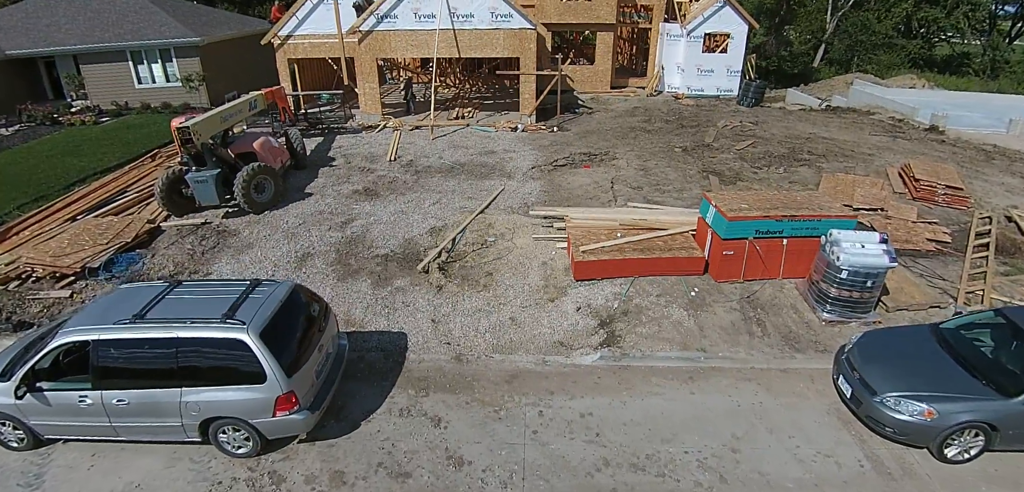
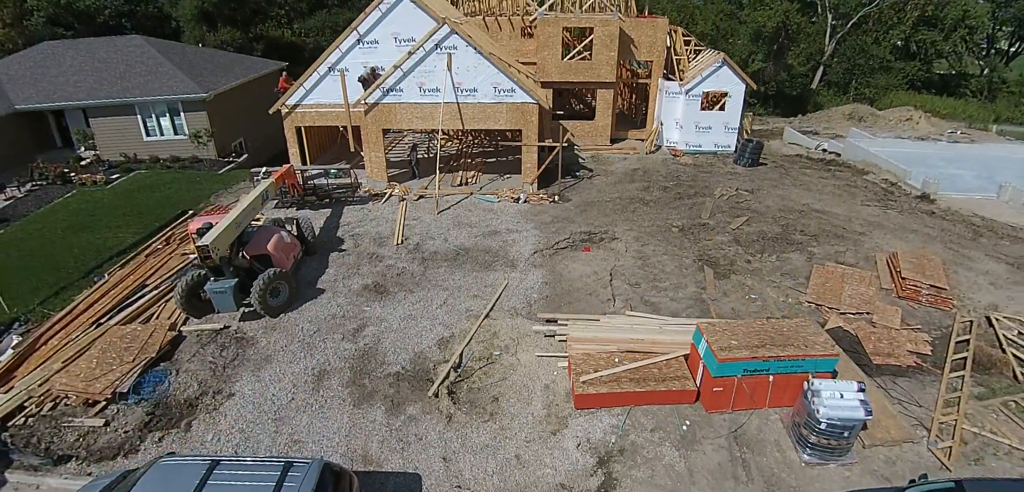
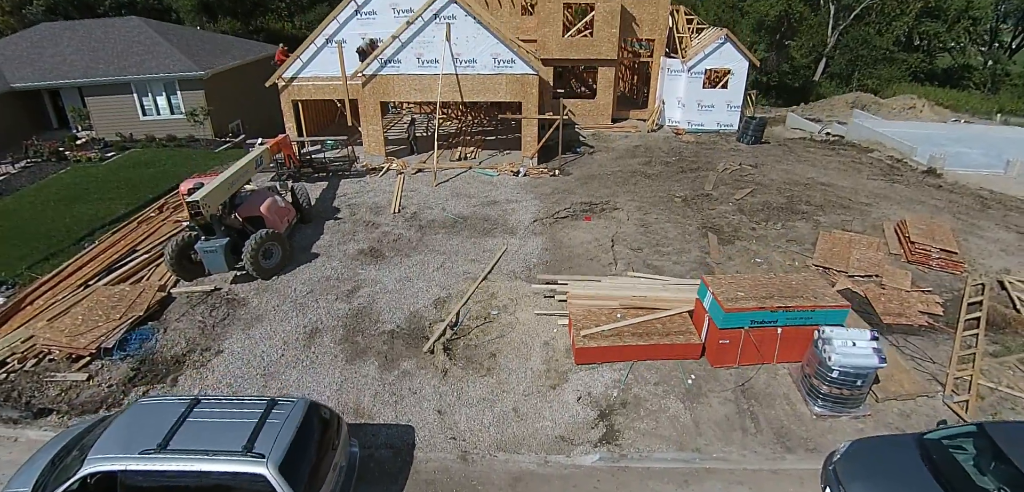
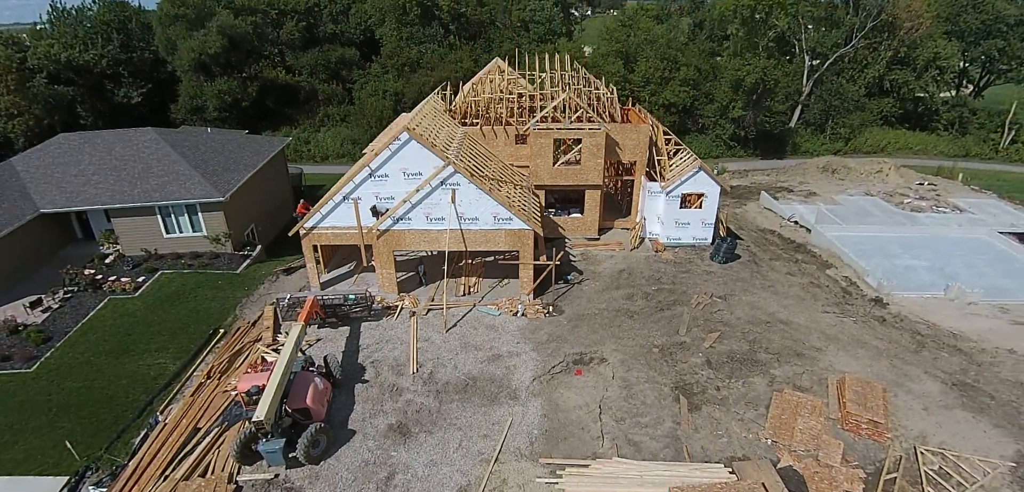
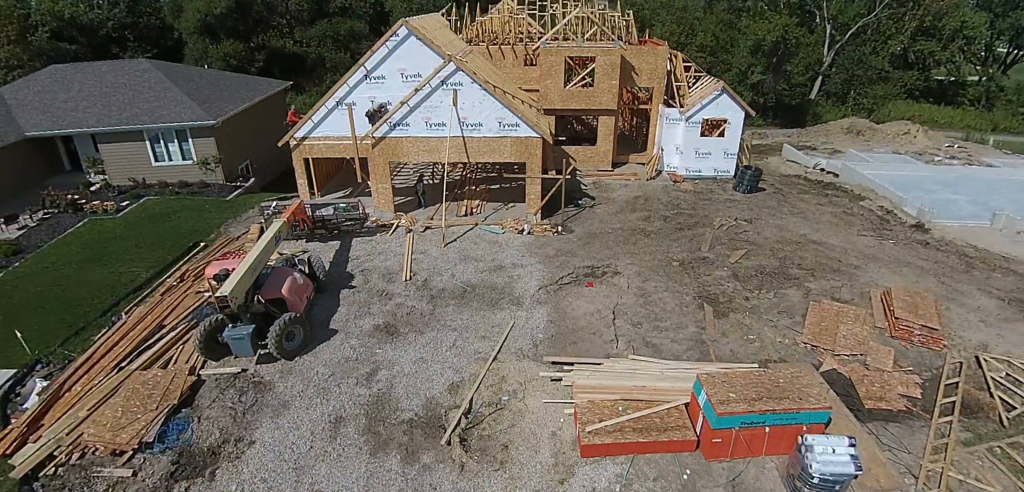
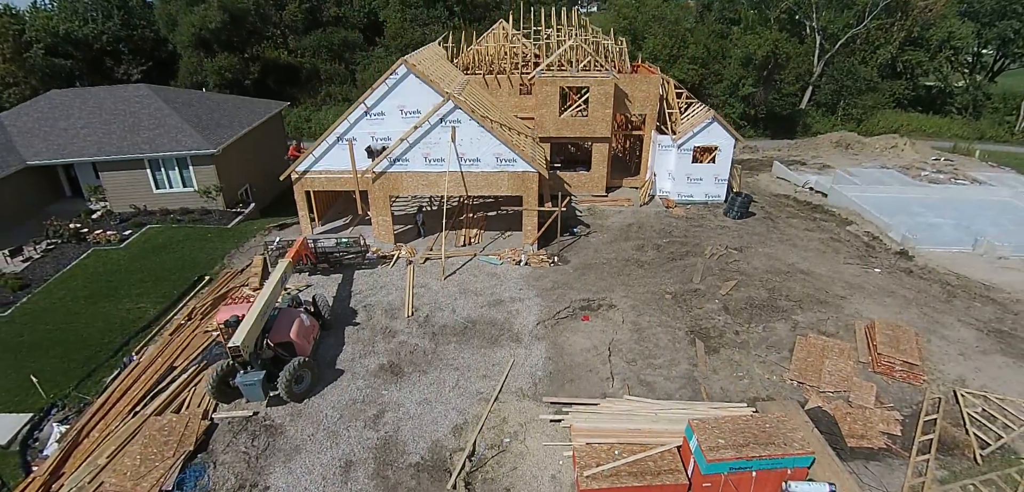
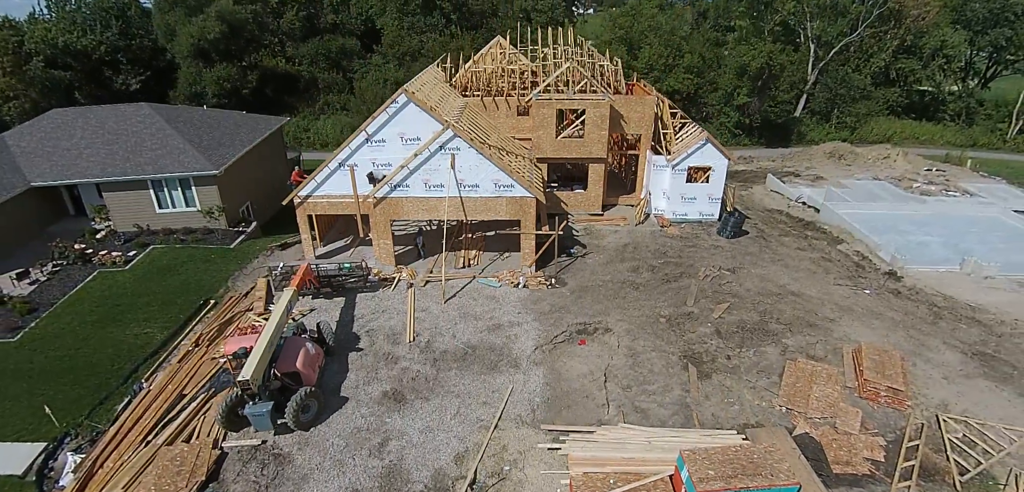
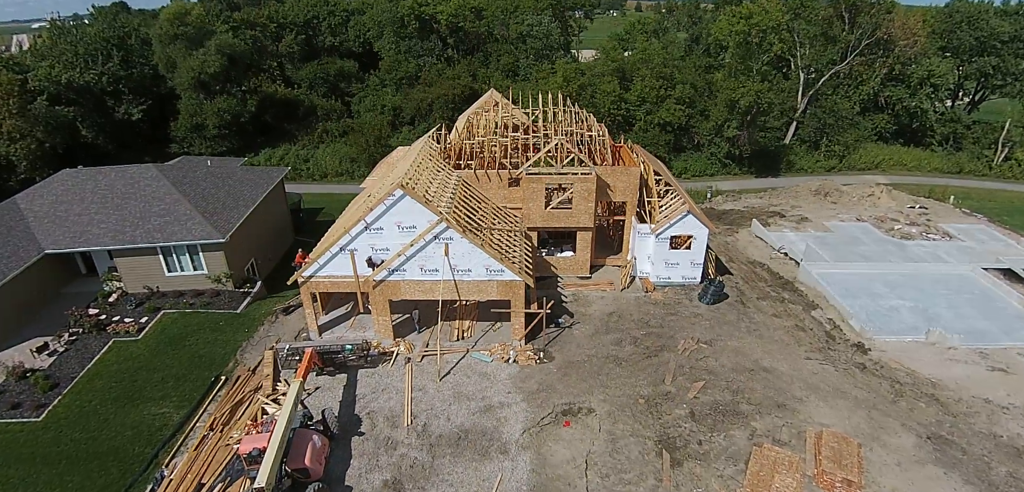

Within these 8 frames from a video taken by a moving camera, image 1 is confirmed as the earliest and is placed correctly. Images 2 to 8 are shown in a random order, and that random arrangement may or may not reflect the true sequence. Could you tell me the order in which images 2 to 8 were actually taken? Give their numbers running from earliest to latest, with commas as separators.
3, 2, 5, 6, 7, 4, 8
